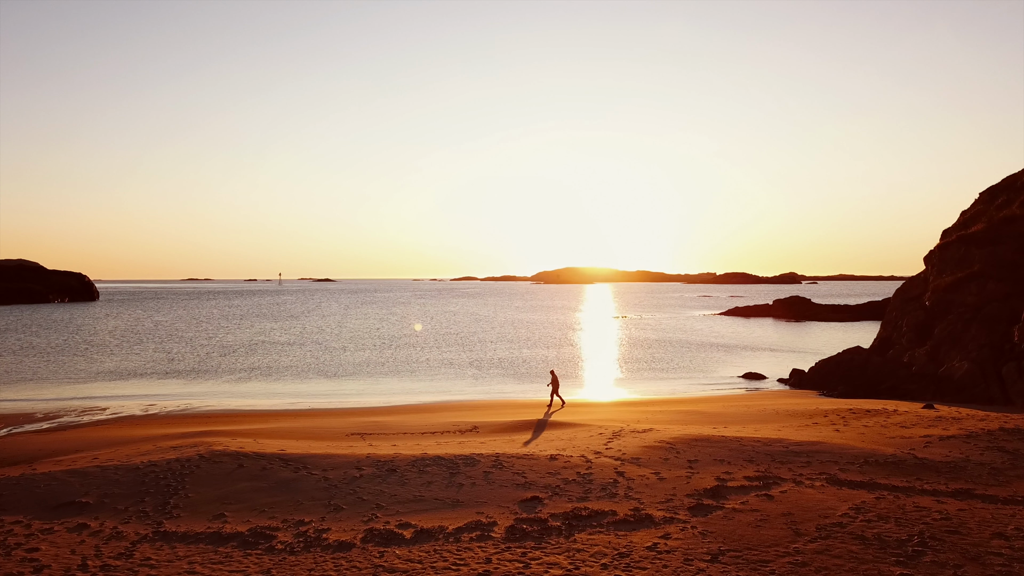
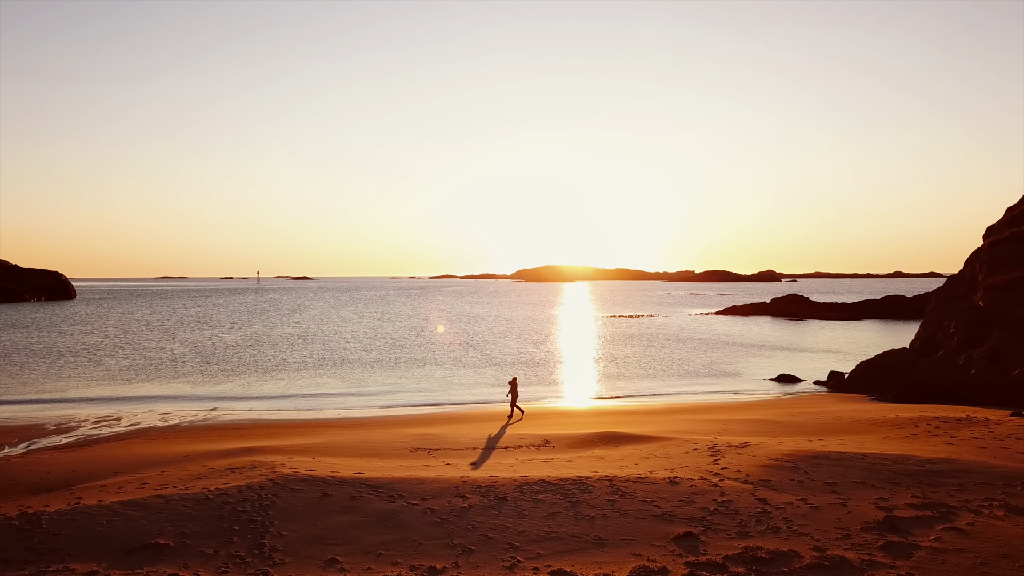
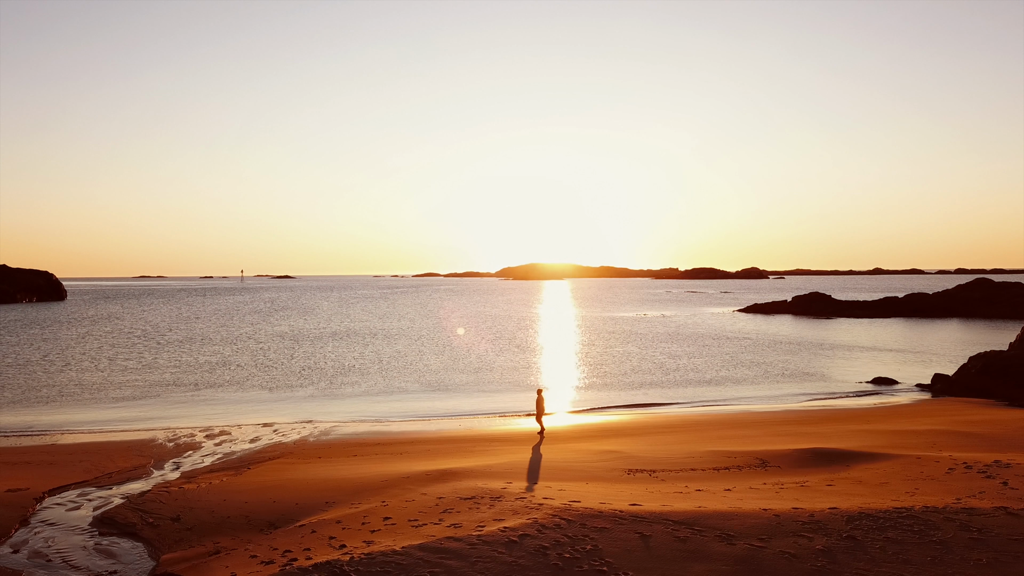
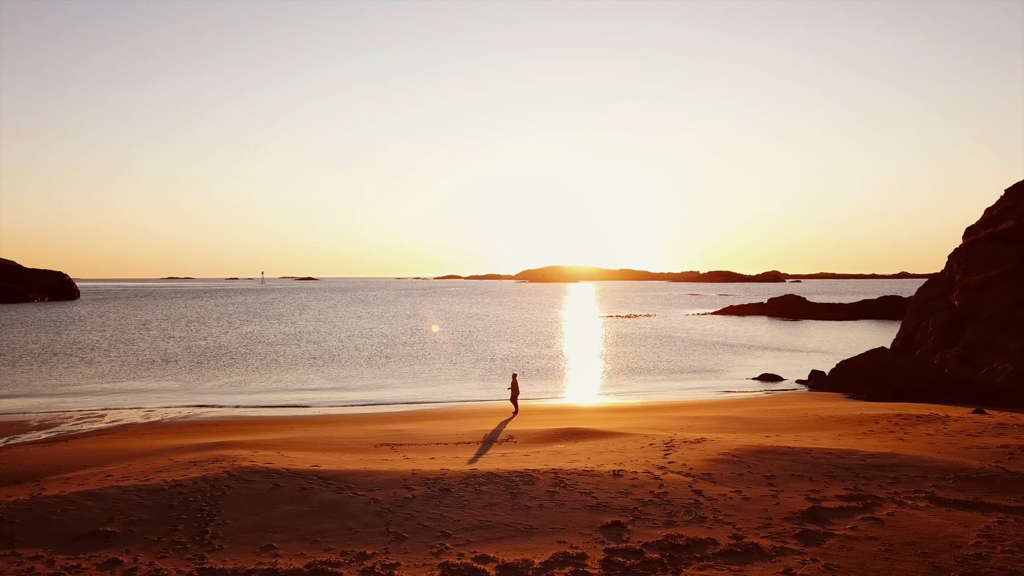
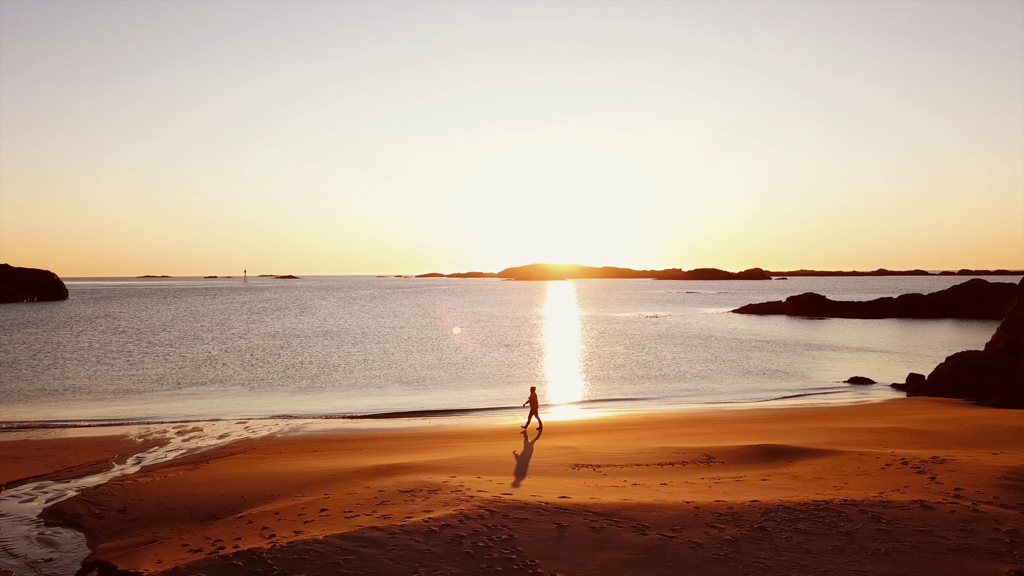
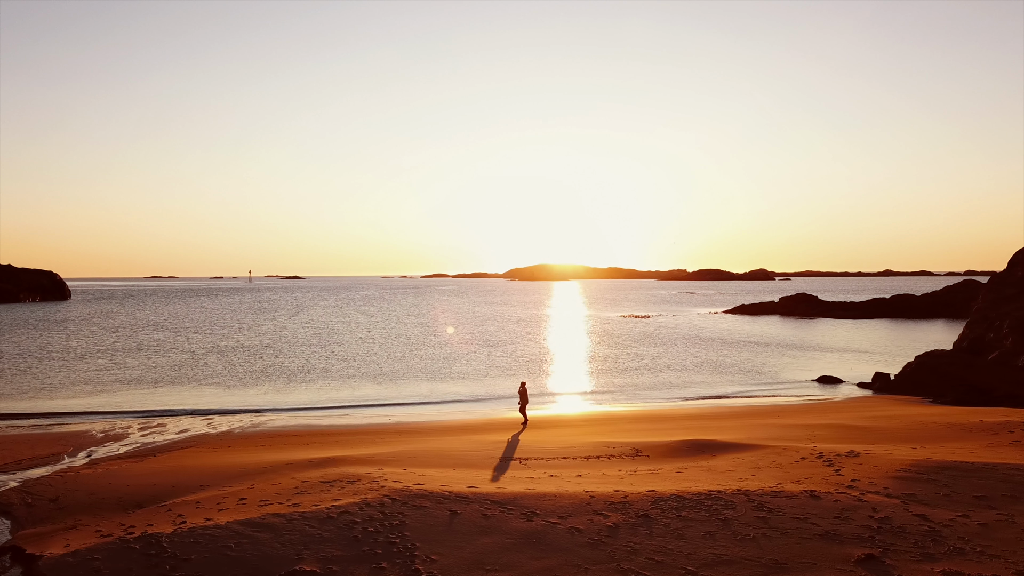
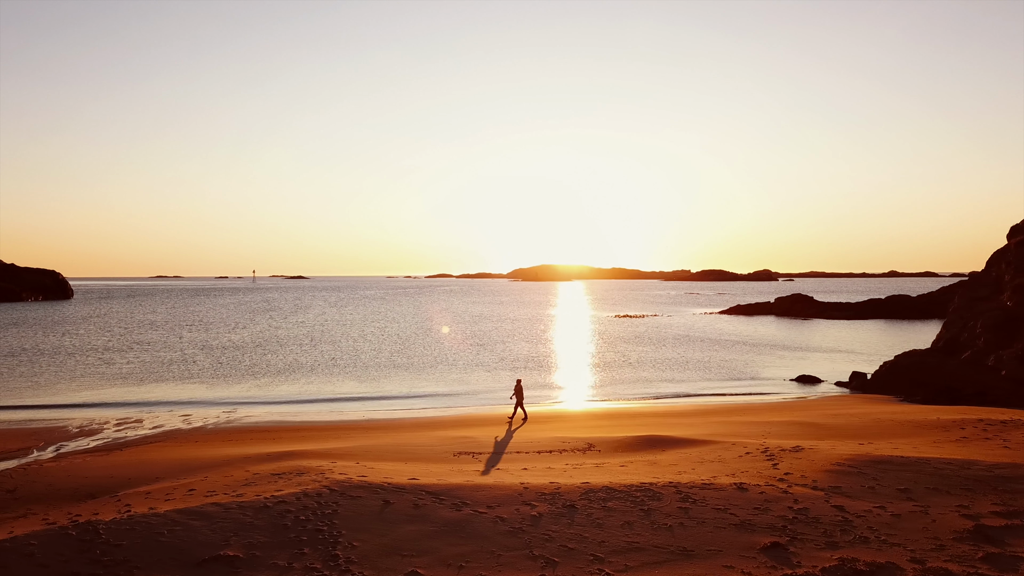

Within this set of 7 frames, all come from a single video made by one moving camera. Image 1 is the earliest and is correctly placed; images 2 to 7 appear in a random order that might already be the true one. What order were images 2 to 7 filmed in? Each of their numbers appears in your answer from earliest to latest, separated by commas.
4, 2, 7, 6, 5, 3
